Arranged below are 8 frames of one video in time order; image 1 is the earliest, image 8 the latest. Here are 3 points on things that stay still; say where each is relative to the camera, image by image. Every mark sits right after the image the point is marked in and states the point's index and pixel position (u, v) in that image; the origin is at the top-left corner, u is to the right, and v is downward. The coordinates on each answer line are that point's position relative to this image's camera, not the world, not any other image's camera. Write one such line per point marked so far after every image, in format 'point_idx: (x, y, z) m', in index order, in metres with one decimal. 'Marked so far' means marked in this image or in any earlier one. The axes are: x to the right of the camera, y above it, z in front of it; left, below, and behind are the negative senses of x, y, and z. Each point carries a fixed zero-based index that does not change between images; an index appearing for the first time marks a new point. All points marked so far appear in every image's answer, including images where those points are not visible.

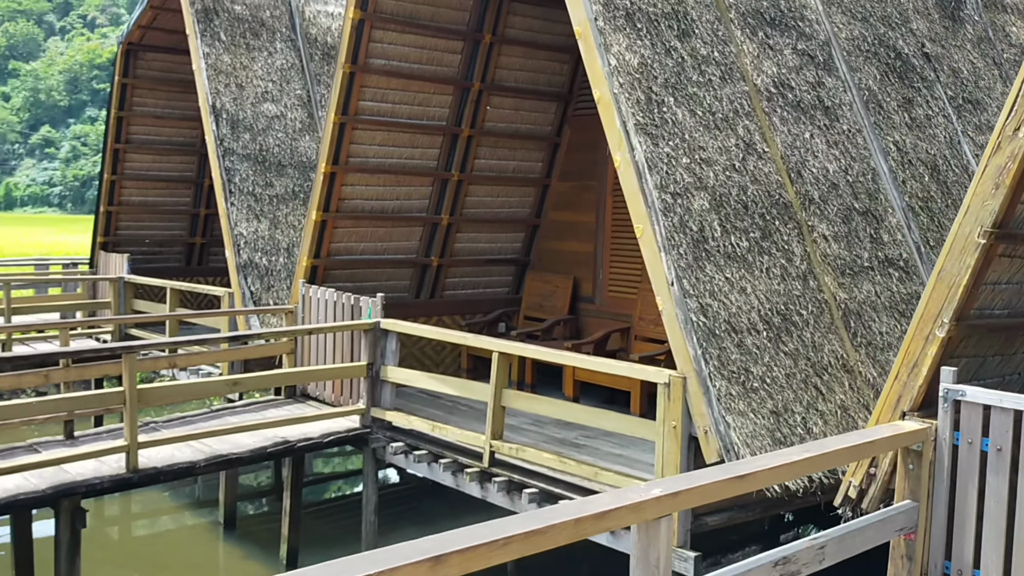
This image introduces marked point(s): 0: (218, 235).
0: (-3.5, +0.6, +10.9) m
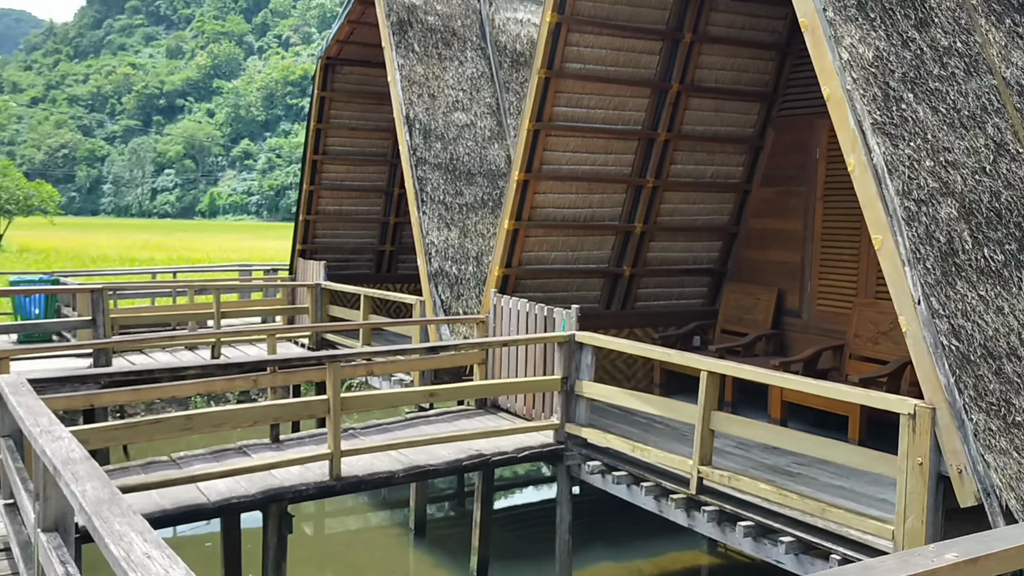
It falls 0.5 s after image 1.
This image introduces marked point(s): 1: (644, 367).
0: (-1.3, +0.6, +11.0) m
1: (+1.1, -0.6, +7.4) m
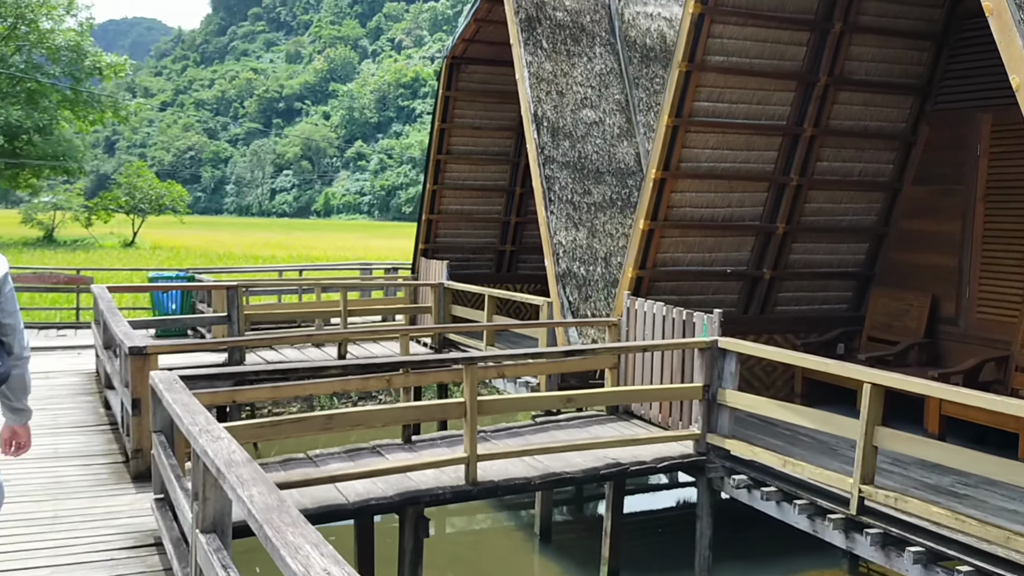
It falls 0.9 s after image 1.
0: (+0.2, +0.5, +10.9) m
1: (+2.1, -0.7, +7.0) m
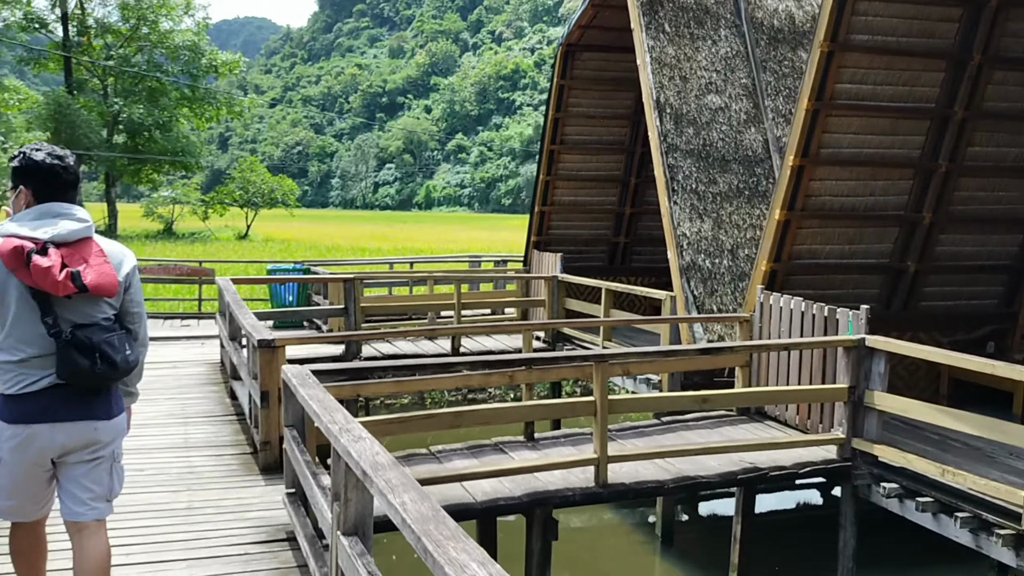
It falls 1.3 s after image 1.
0: (+1.5, +0.6, +10.7) m
1: (+3.0, -0.6, +6.6) m
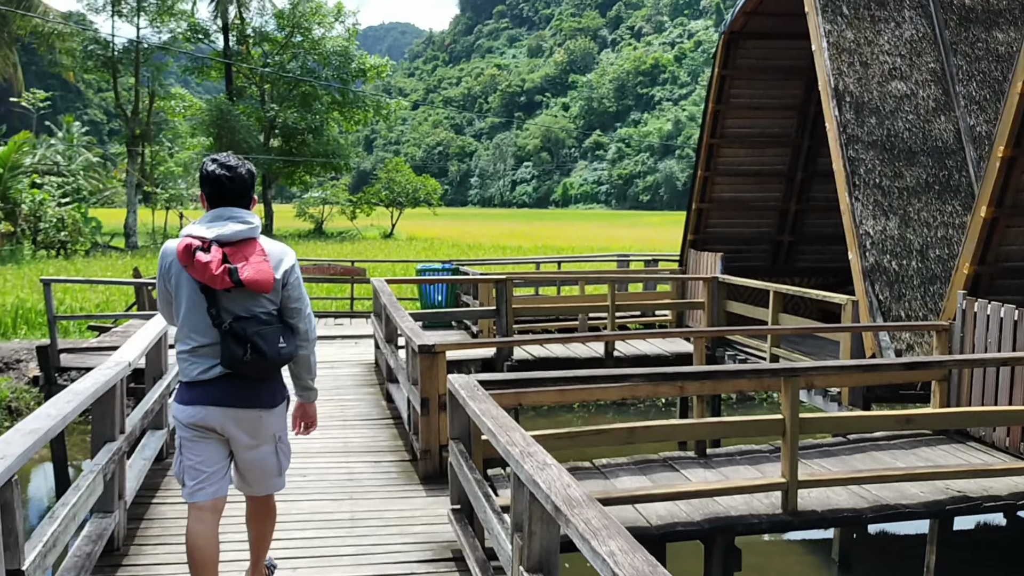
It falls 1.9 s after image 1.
0: (+3.3, +0.6, +10.0) m
1: (+4.1, -0.7, +5.7) m
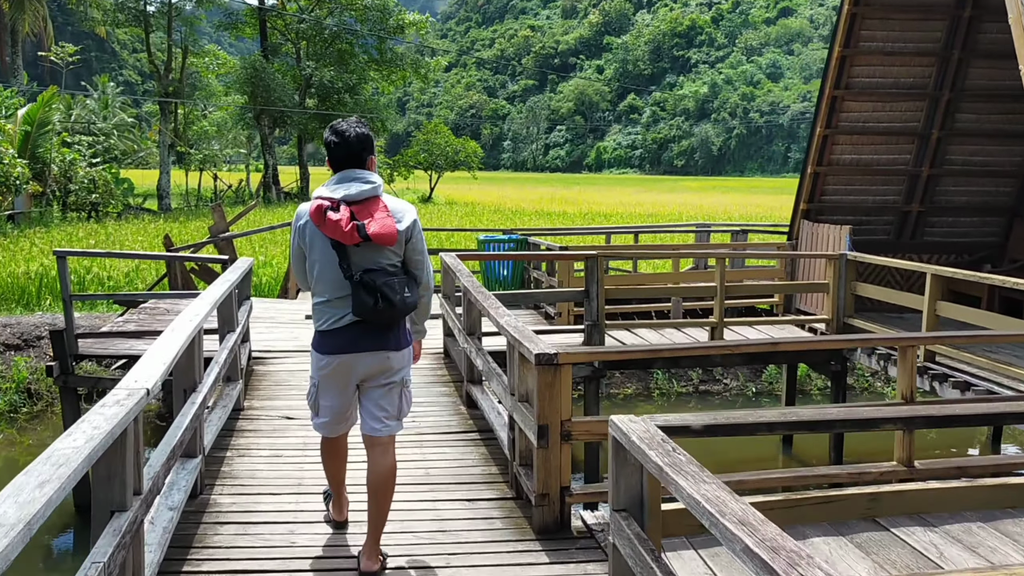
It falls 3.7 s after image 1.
0: (+4.0, +0.8, +8.6) m
1: (+4.7, -0.6, +4.3) m
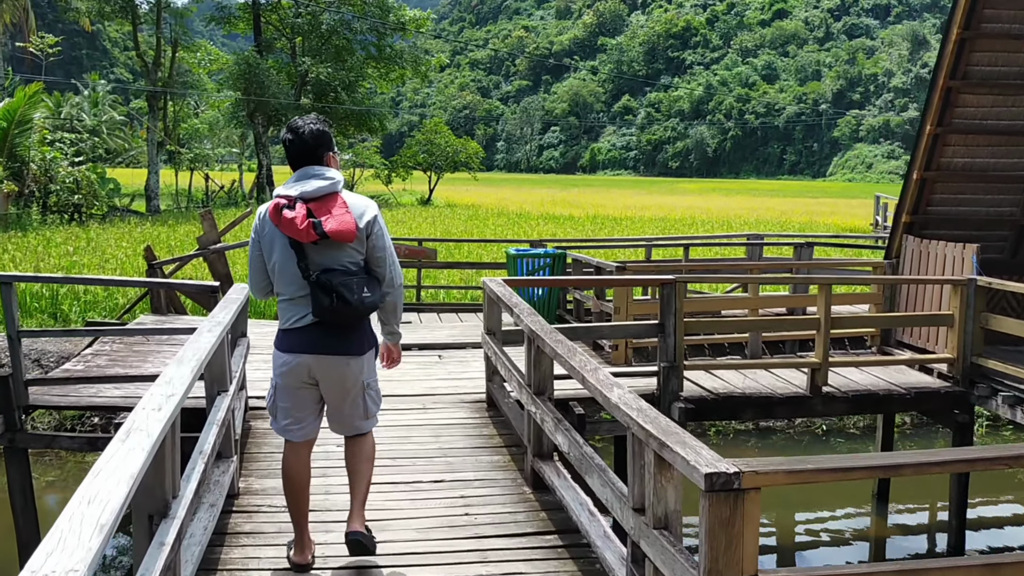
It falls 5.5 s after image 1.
0: (+4.4, +0.6, +7.3) m
1: (+5.1, -0.9, +3.0) m
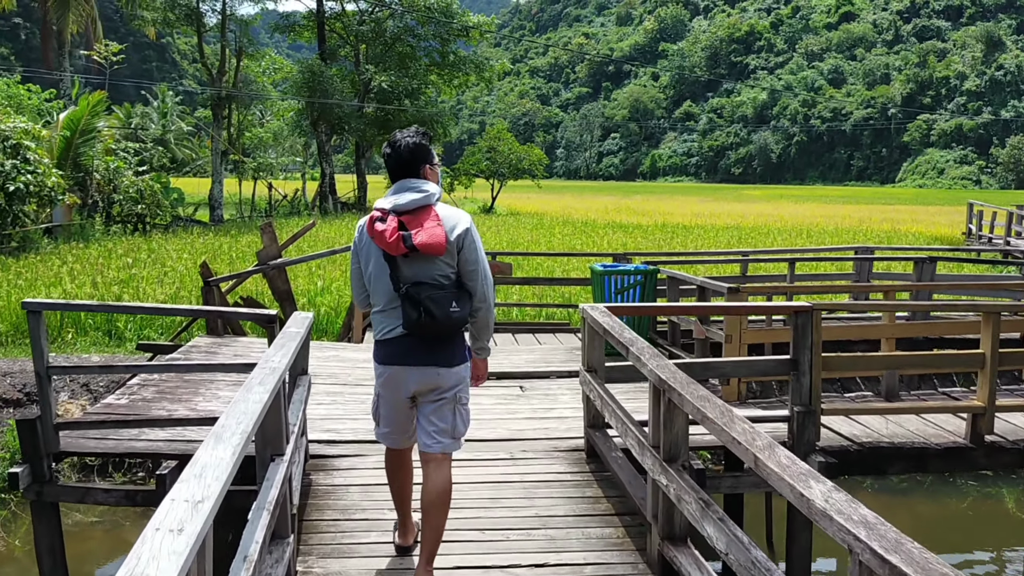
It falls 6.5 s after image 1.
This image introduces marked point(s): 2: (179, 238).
0: (+5.0, +0.4, +6.1) m
1: (+5.4, -1.0, +1.9) m
2: (-7.0, +1.1, +19.2) m
